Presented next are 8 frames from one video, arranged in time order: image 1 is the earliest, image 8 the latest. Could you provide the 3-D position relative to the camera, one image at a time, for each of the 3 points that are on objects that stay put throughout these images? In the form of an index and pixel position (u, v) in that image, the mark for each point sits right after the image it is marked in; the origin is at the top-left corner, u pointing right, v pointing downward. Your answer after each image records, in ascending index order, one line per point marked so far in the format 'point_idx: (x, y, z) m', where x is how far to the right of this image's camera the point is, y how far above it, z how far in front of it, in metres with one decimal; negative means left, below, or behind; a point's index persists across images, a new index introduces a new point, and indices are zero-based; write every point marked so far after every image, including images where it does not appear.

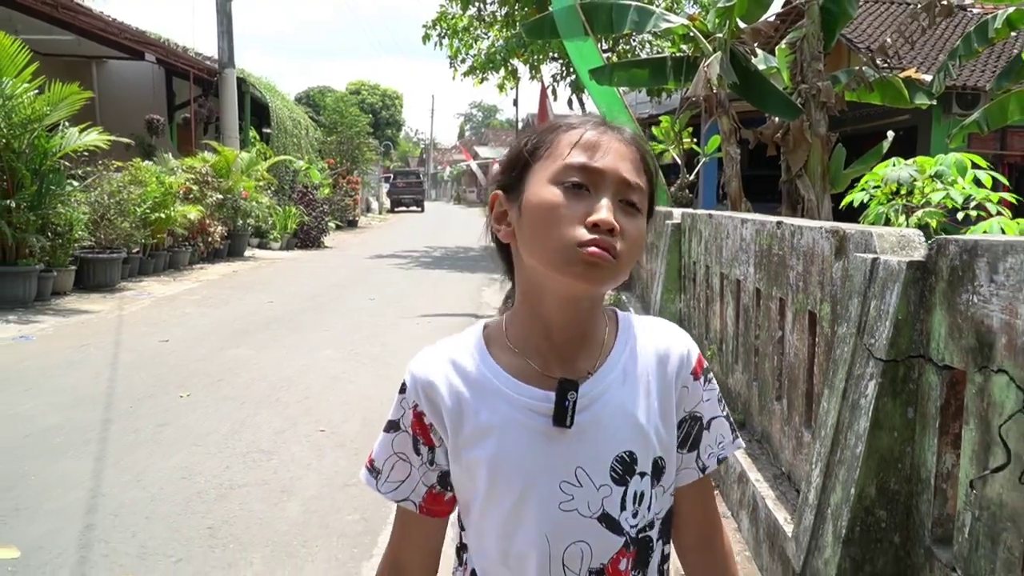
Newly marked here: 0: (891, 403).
0: (+0.9, -0.3, +2.1) m
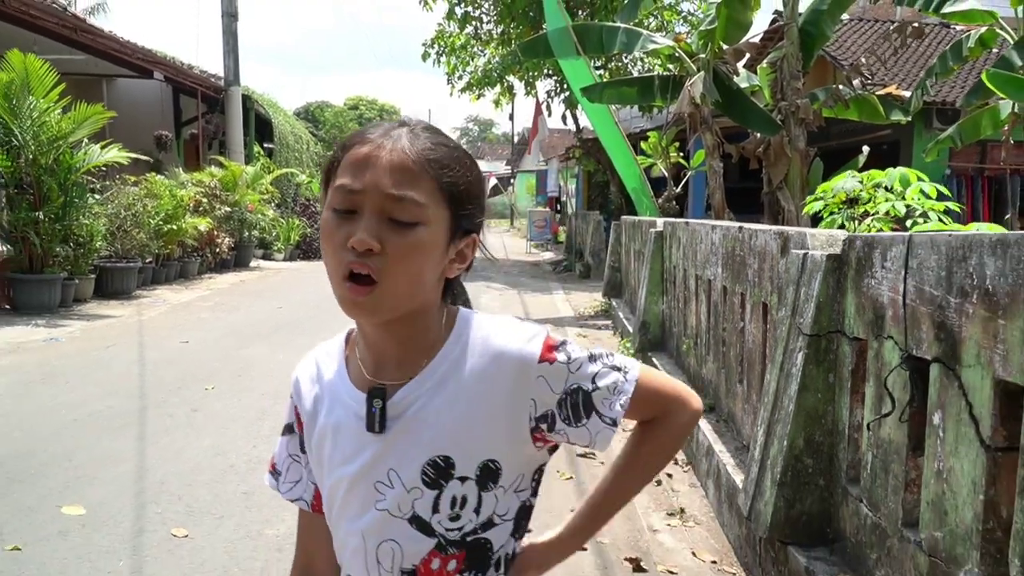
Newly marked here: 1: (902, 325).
0: (+0.9, -0.2, +2.6) m
1: (+0.9, -0.1, +2.1) m
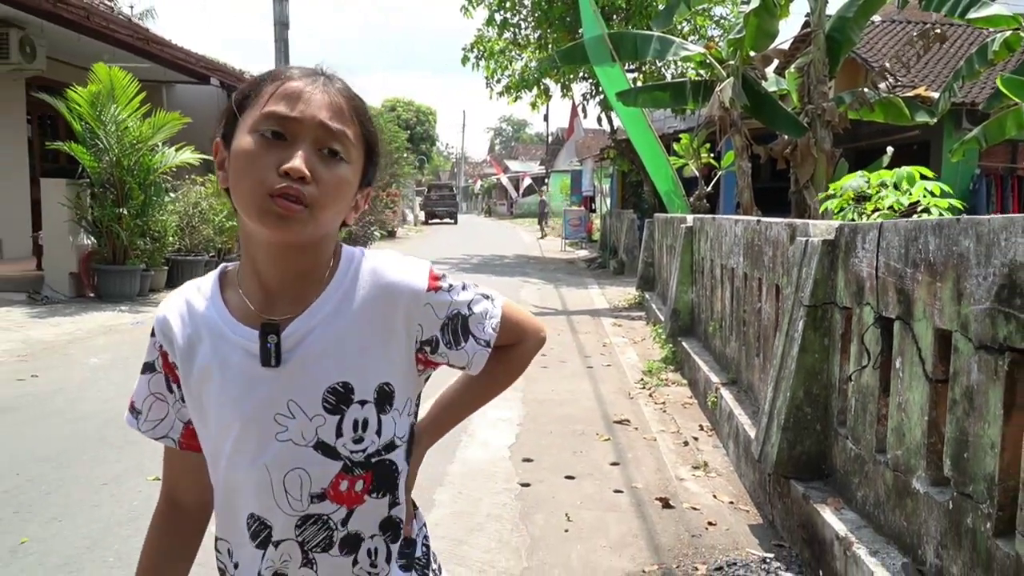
0: (+1.1, -0.2, +3.2) m
1: (+1.1, 0.0, +2.6) m
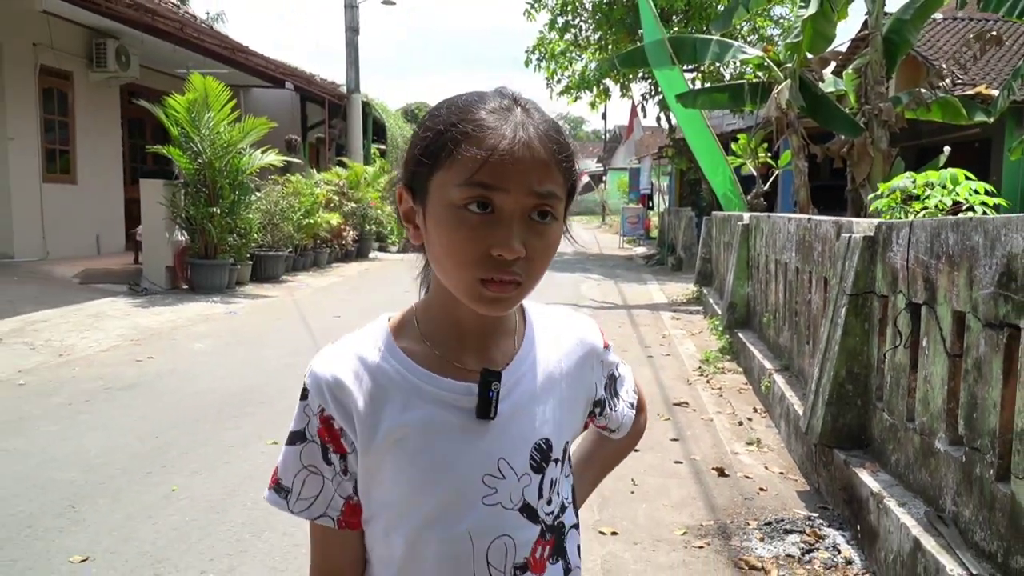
0: (+1.4, -0.1, +3.6) m
1: (+1.4, 0.0, +3.0) m
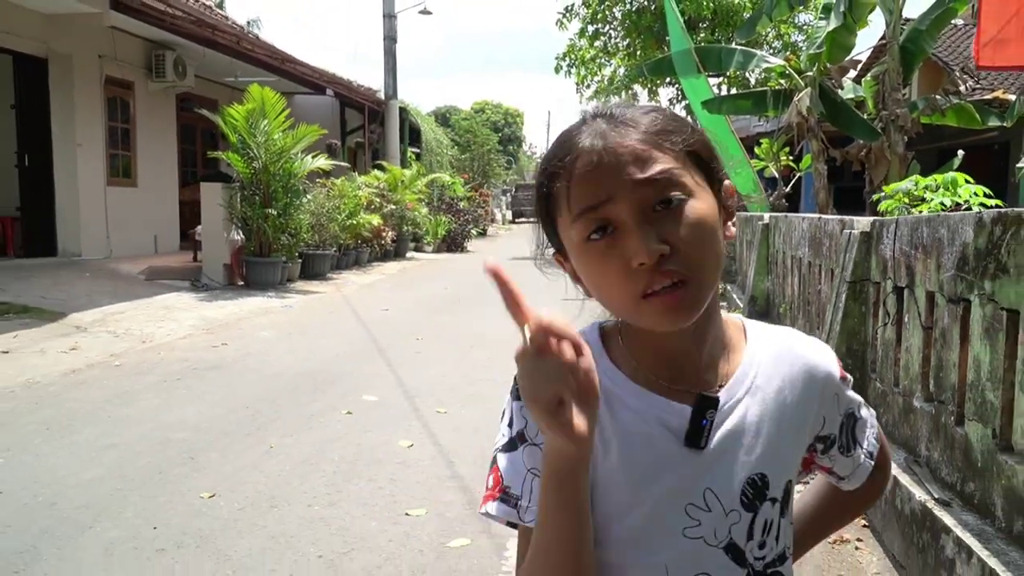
0: (+1.6, -0.1, +4.1) m
1: (+1.6, +0.1, +3.6) m
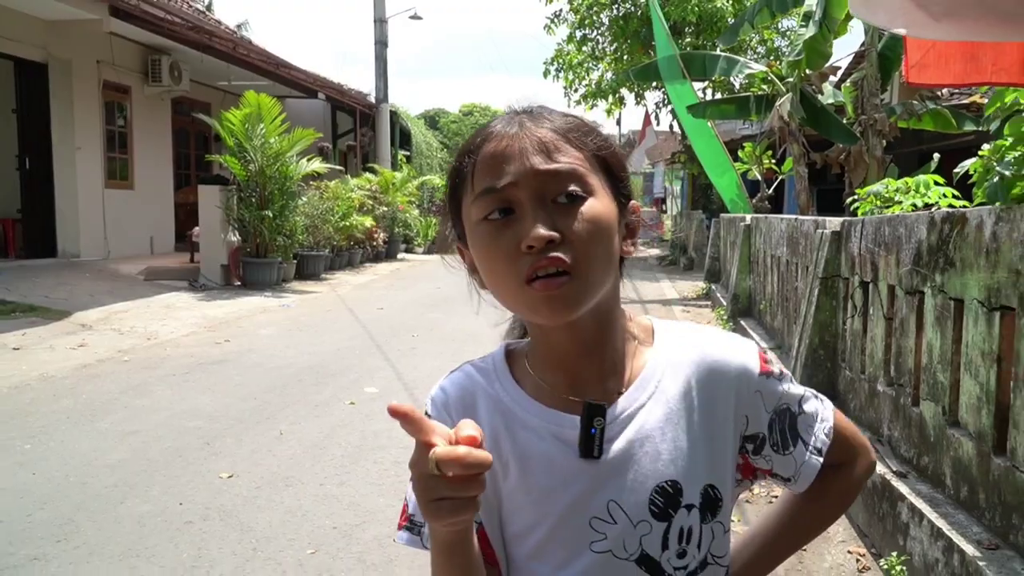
0: (+1.6, 0.0, +4.4) m
1: (+1.6, +0.1, +3.9) m
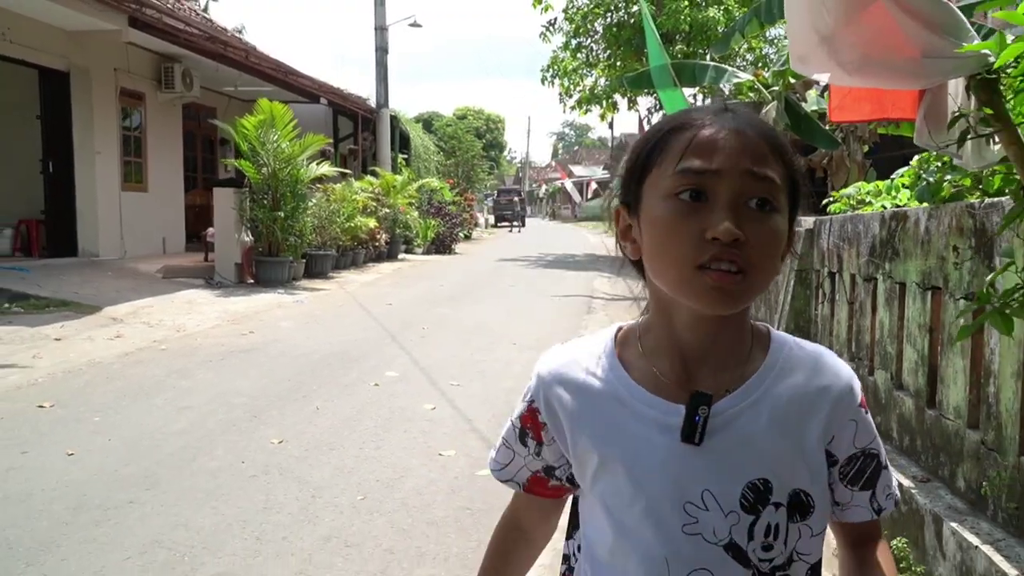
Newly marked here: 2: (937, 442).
0: (+1.6, 0.0, +5.0) m
1: (+1.6, +0.2, +4.5) m
2: (+1.4, -0.5, +2.9) m
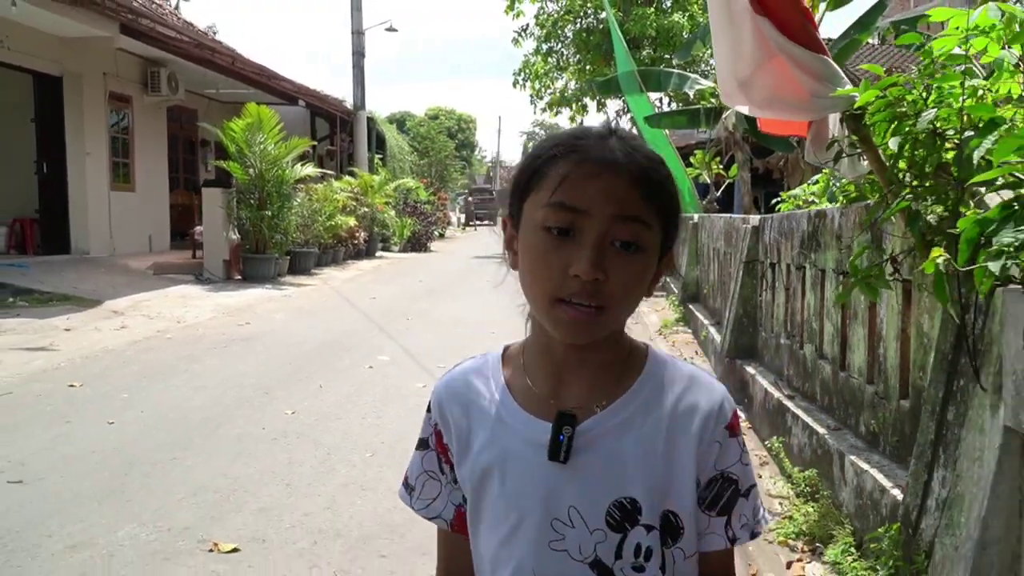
0: (+1.5, +0.1, +5.7) m
1: (+1.5, +0.2, +5.2) m
2: (+1.4, -0.4, +3.6) m
